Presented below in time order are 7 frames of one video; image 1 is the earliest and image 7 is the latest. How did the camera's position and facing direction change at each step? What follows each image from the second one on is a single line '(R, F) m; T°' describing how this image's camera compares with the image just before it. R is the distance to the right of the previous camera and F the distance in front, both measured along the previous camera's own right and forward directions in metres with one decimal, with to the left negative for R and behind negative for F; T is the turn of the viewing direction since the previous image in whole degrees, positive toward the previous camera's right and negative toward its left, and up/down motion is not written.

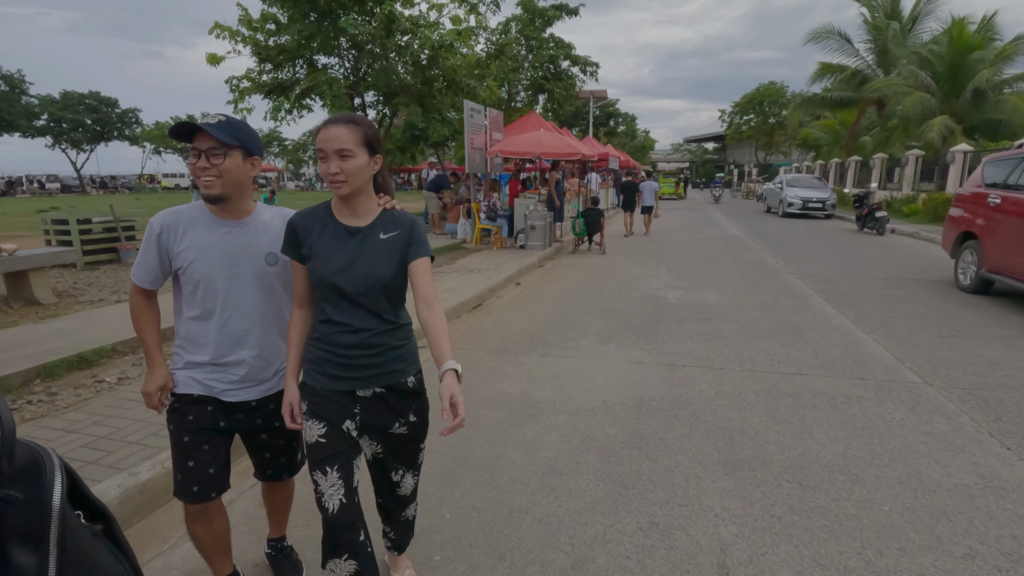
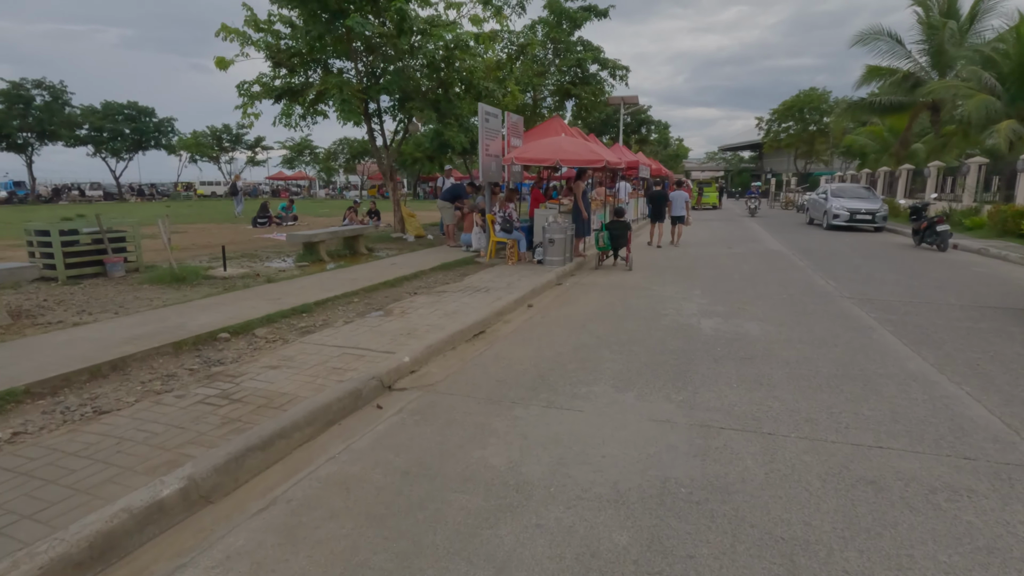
(+0.3, +1.1) m; -3°
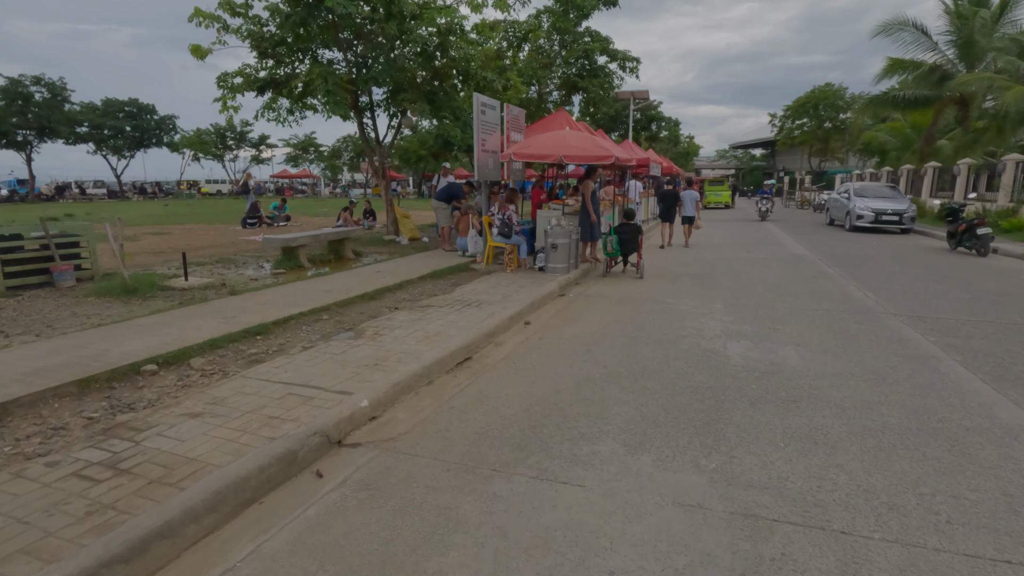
(+0.2, +1.1) m; -1°
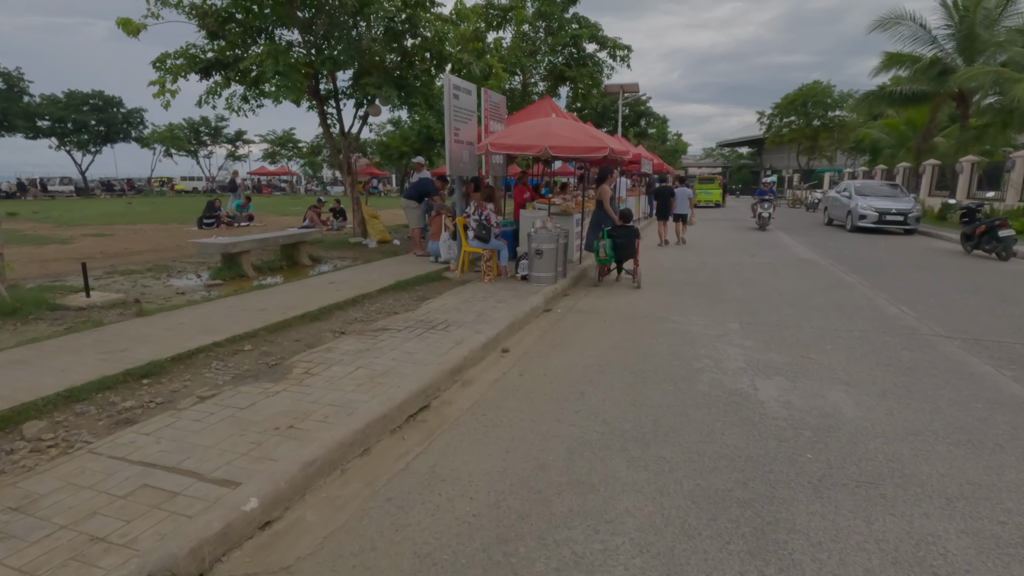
(+0.1, +1.4) m; +1°
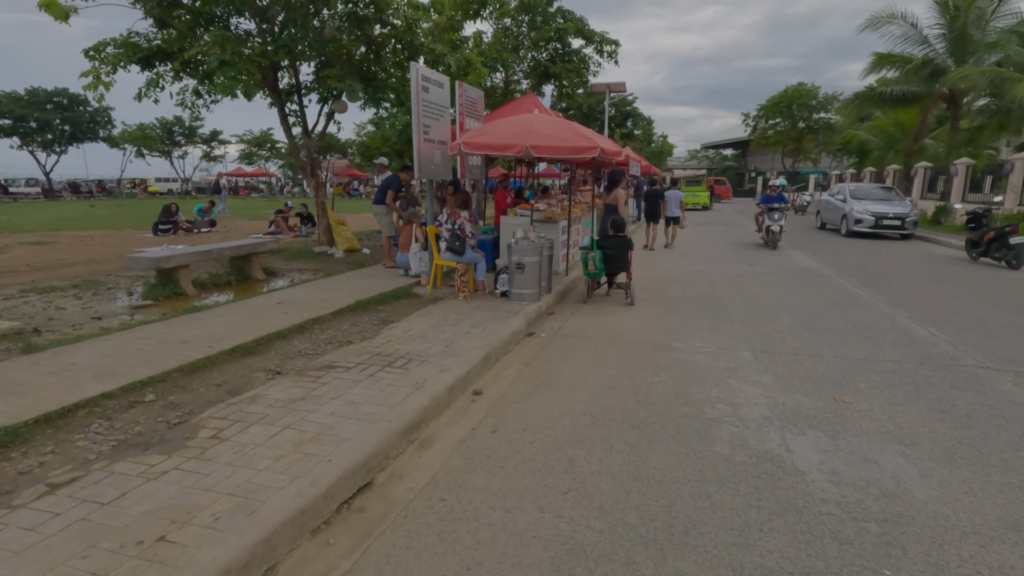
(+0.1, +1.1) m; +2°
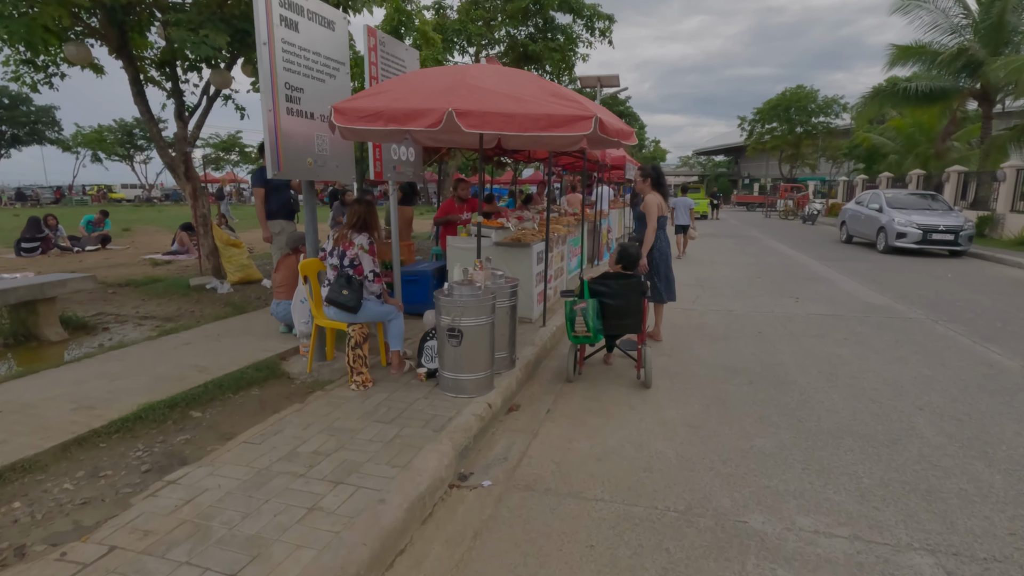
(+0.5, +3.5) m; +1°
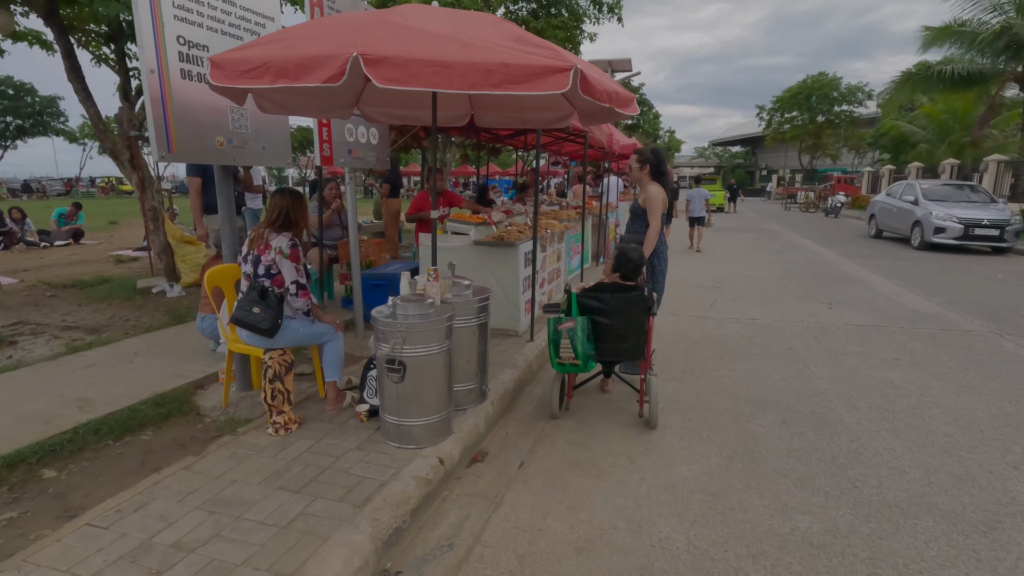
(+0.3, +1.1) m; -1°
